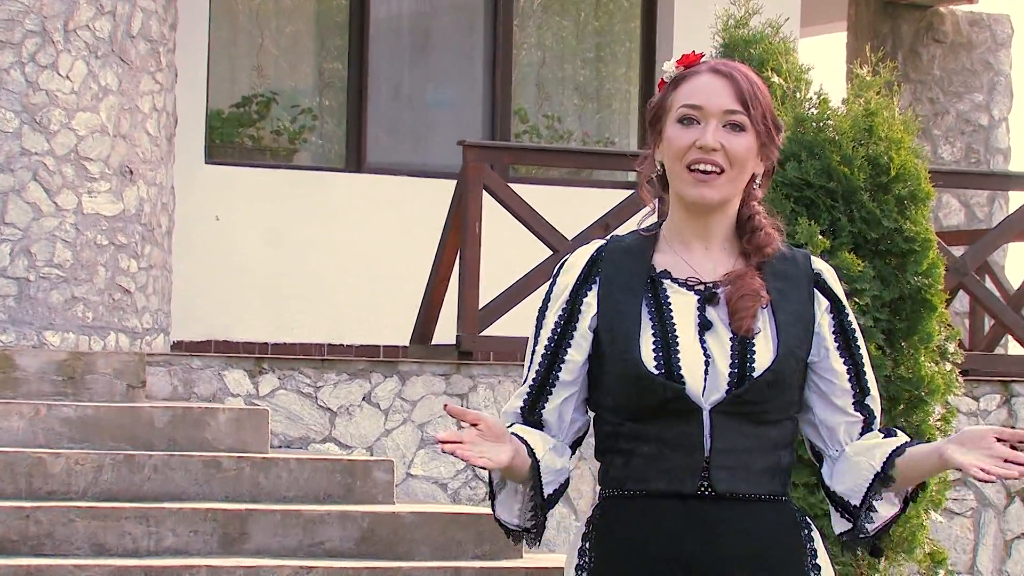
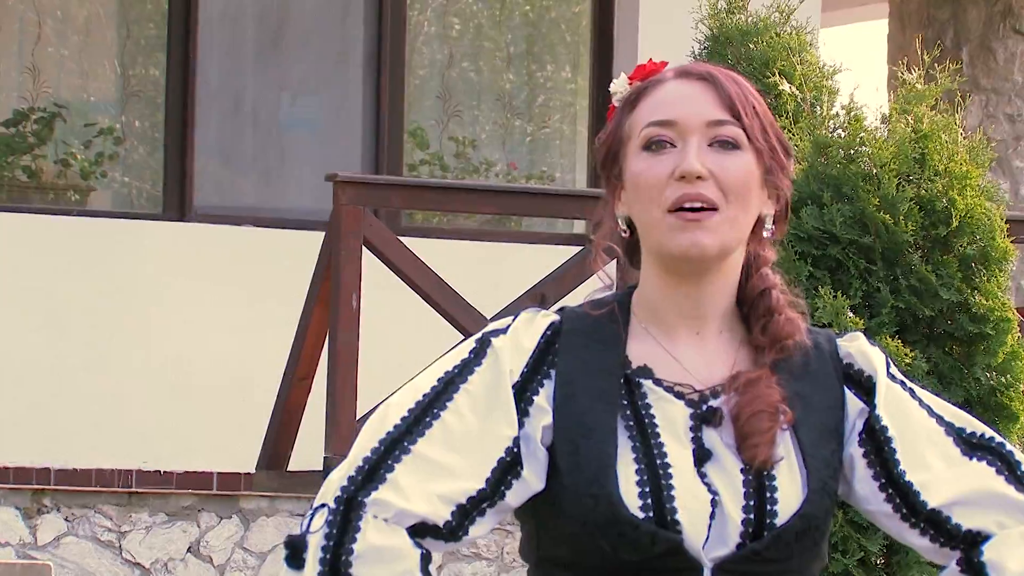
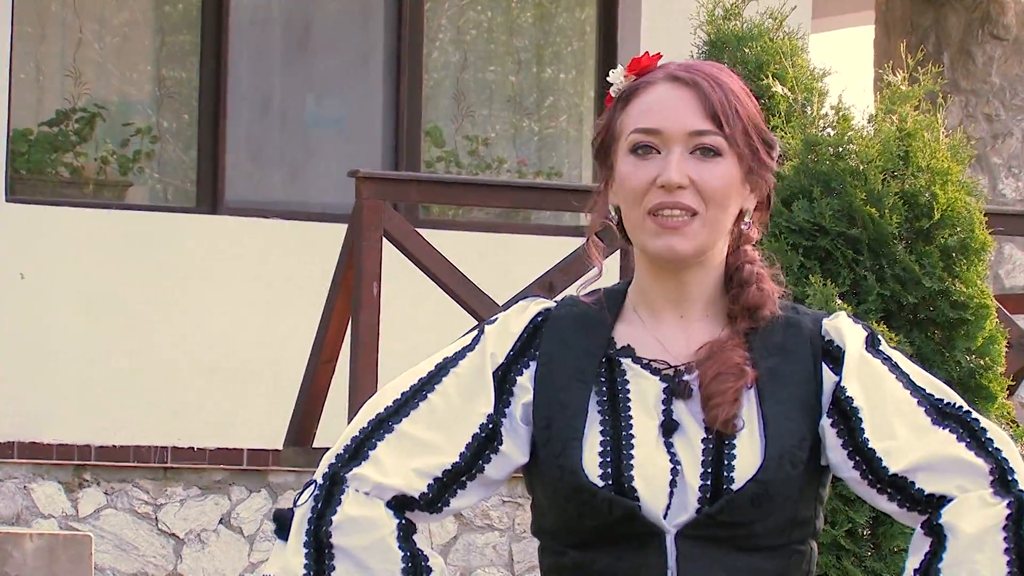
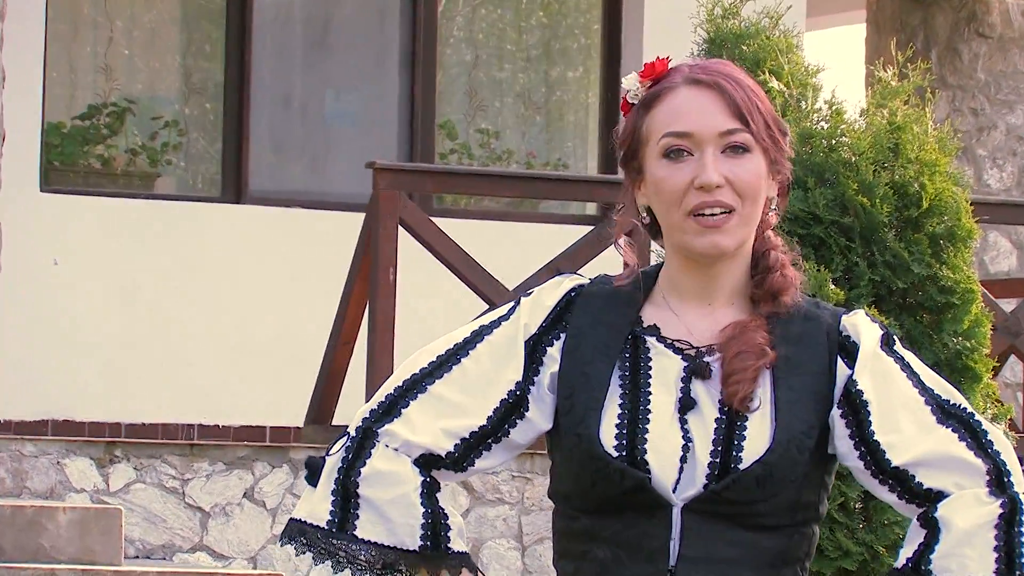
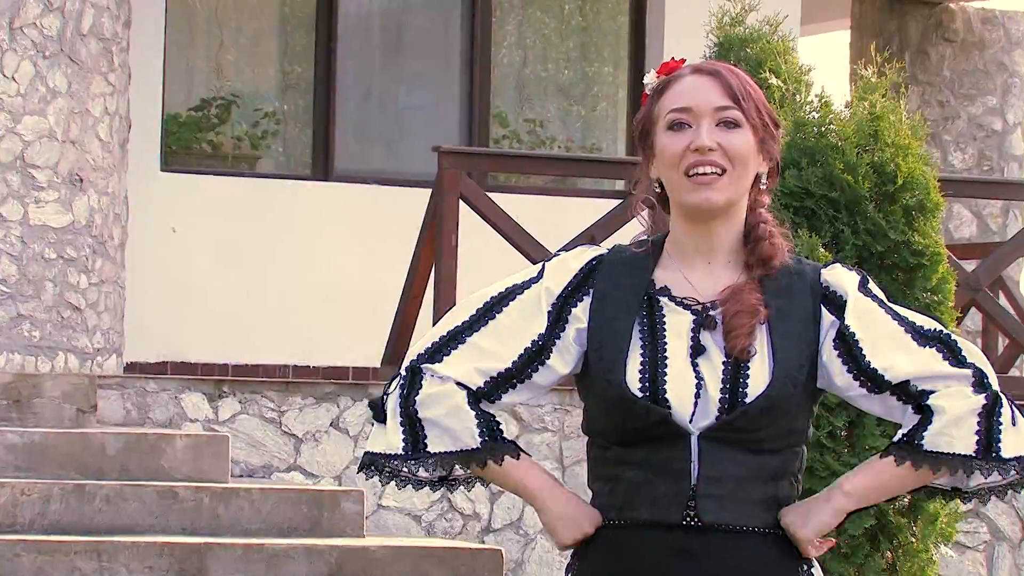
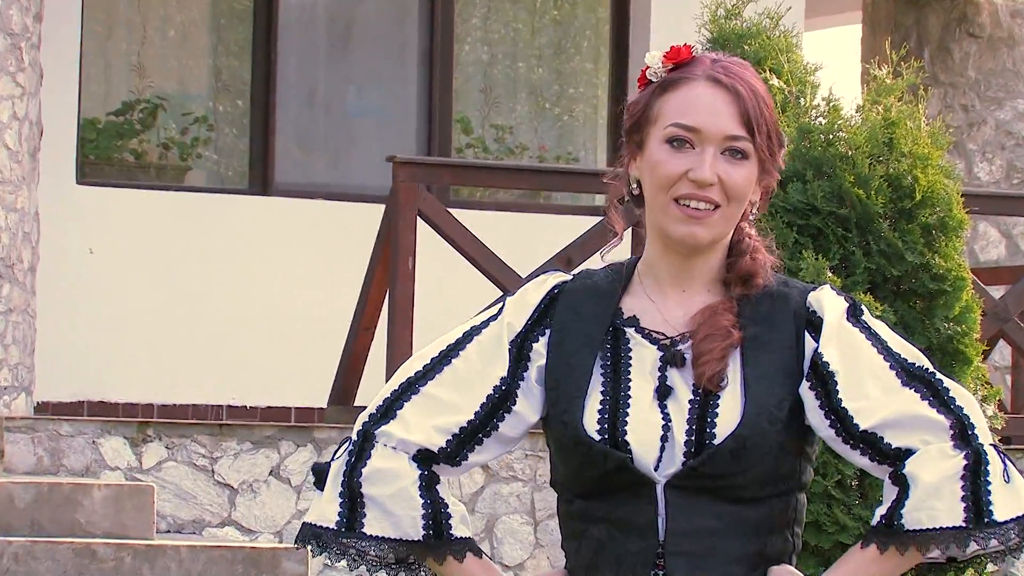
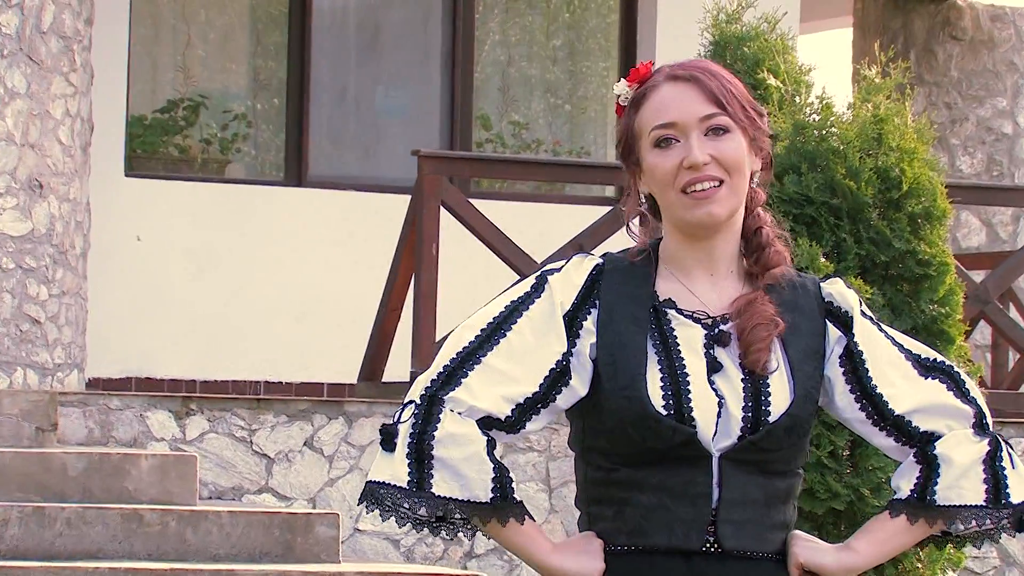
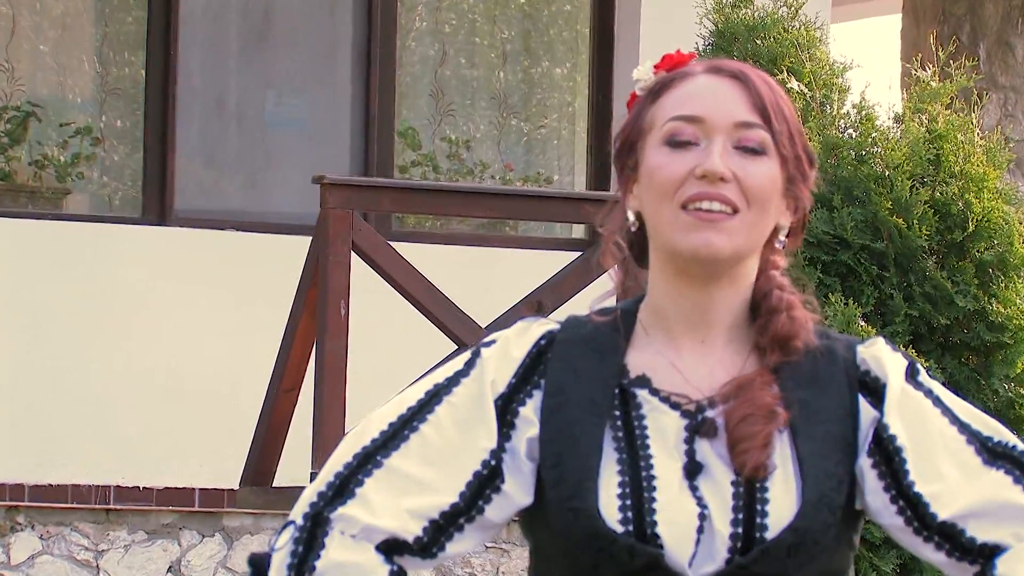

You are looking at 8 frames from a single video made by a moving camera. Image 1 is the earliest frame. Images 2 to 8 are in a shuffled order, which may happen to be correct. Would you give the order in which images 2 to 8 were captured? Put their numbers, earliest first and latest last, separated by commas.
5, 7, 6, 4, 3, 2, 8
